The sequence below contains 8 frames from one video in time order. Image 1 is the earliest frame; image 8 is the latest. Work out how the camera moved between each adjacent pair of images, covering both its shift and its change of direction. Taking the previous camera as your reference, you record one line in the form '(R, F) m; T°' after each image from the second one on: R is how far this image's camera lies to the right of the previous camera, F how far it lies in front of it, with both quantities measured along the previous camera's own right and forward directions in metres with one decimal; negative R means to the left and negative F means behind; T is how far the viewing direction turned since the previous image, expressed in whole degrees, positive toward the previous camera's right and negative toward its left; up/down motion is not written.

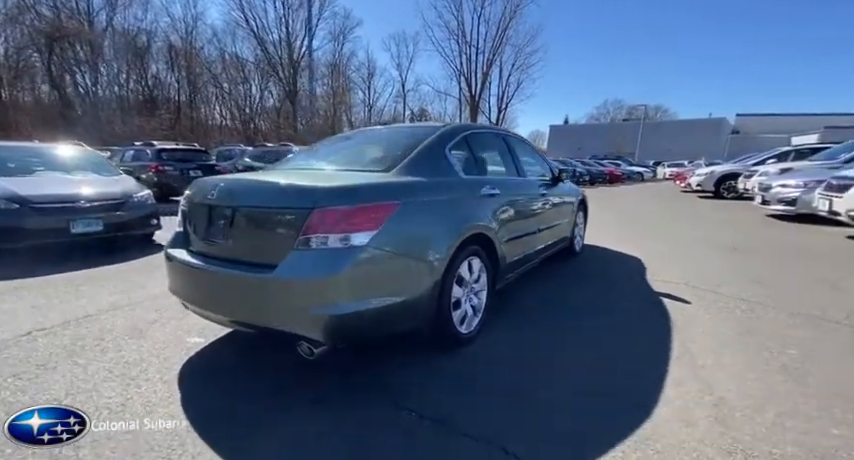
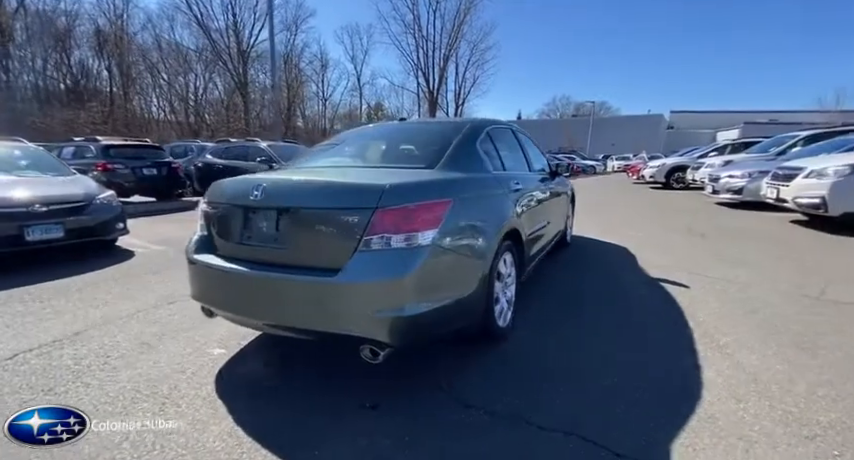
(-0.5, 0.0) m; +7°
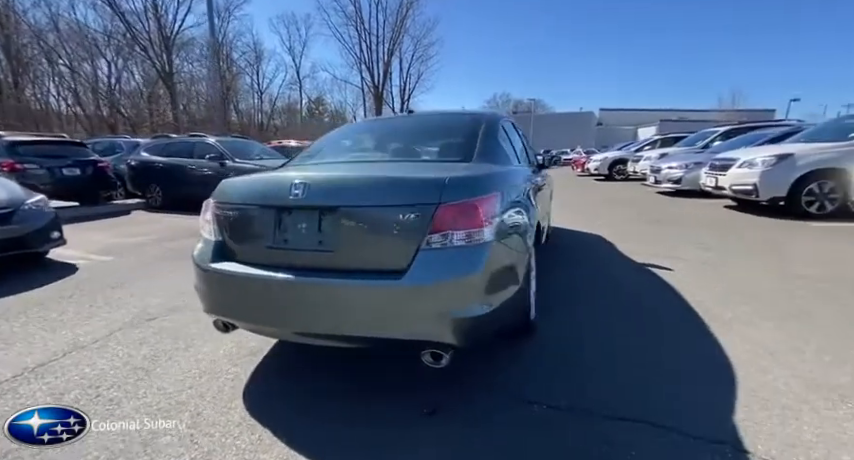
(-0.6, +0.1) m; +9°
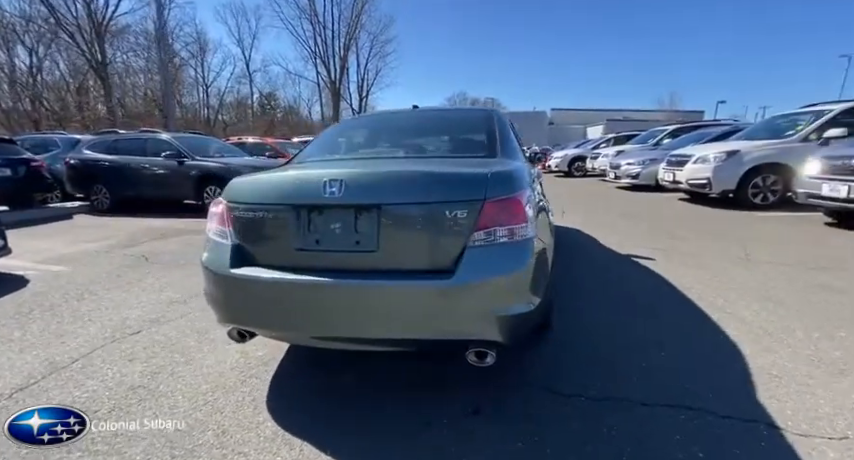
(-0.4, +0.1) m; +7°
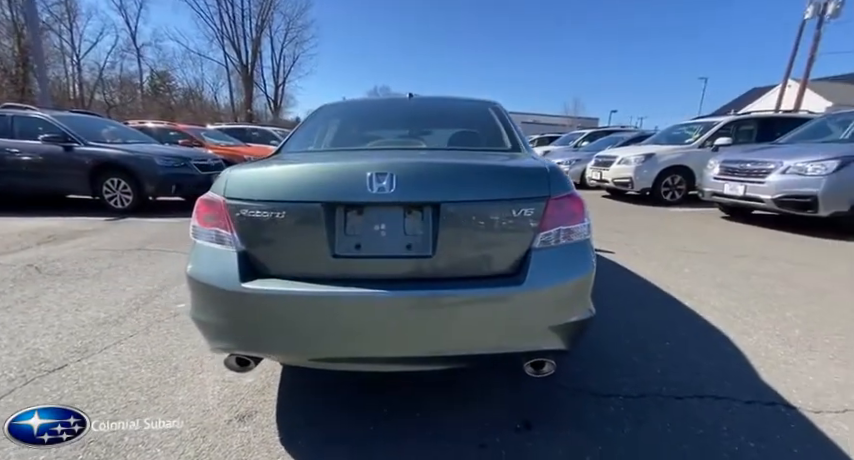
(-0.6, +0.3) m; +13°
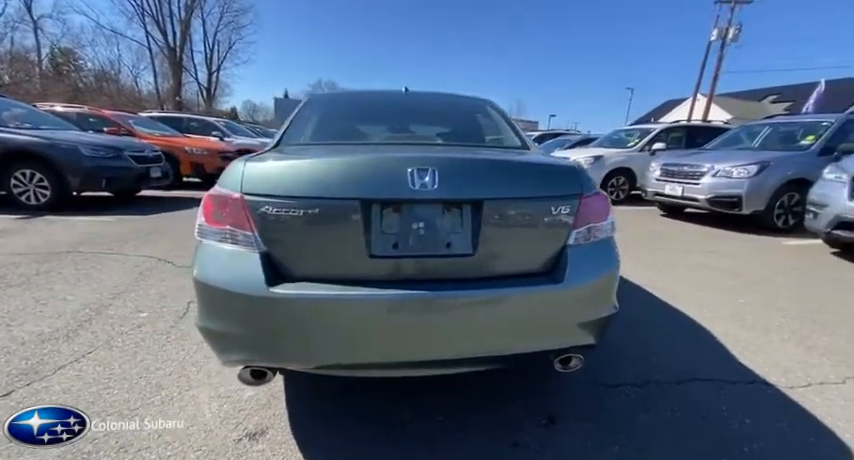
(-0.4, +0.1) m; +9°
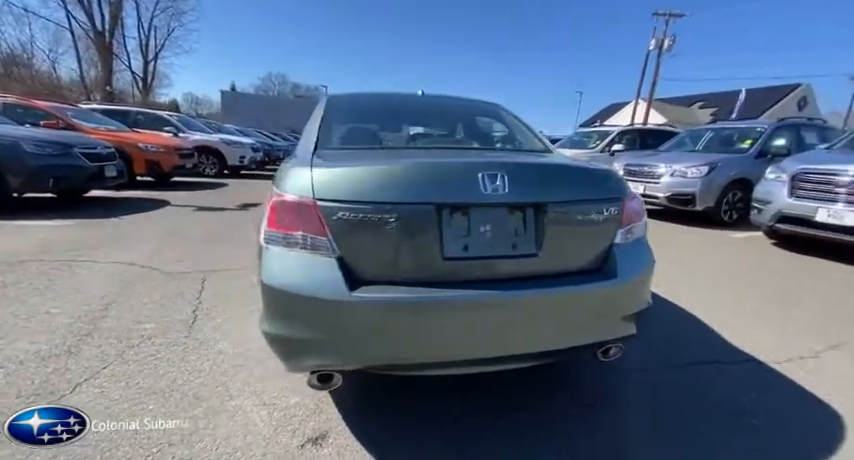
(-0.4, 0.0) m; +7°
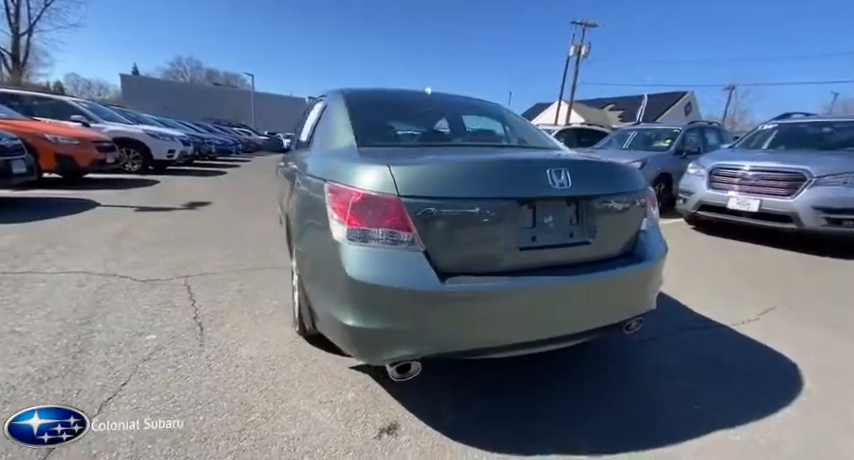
(-0.6, 0.0) m; +10°
